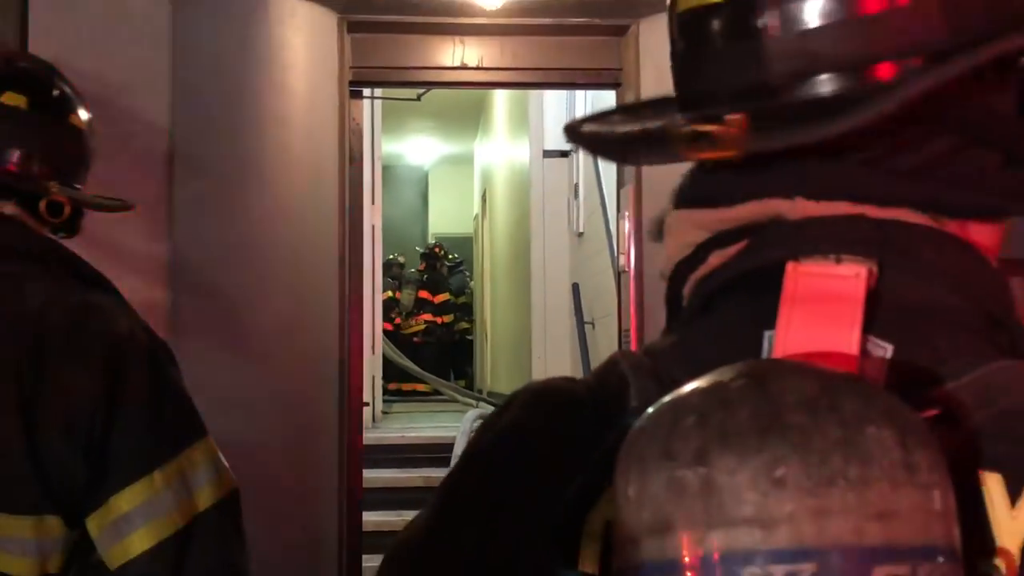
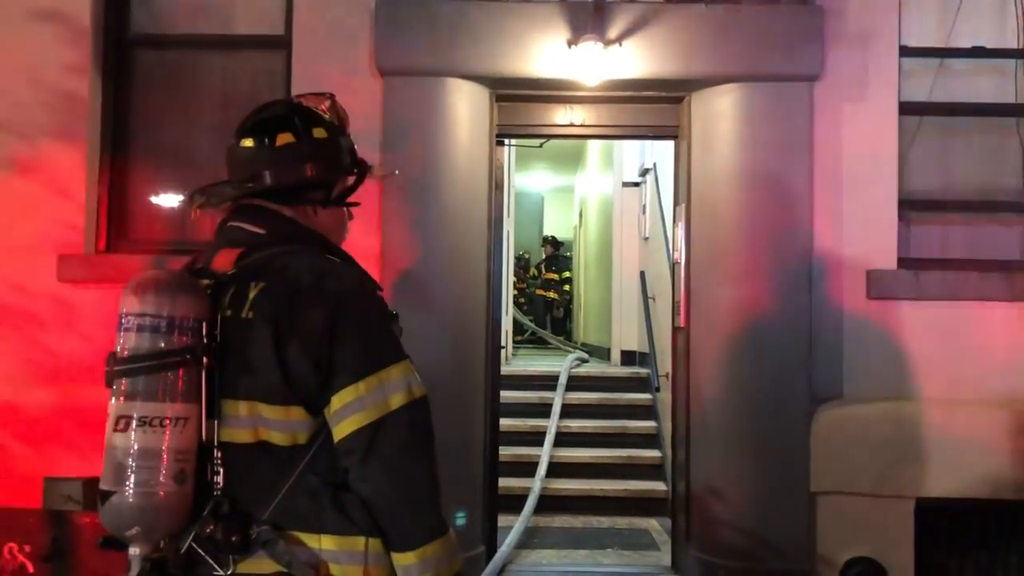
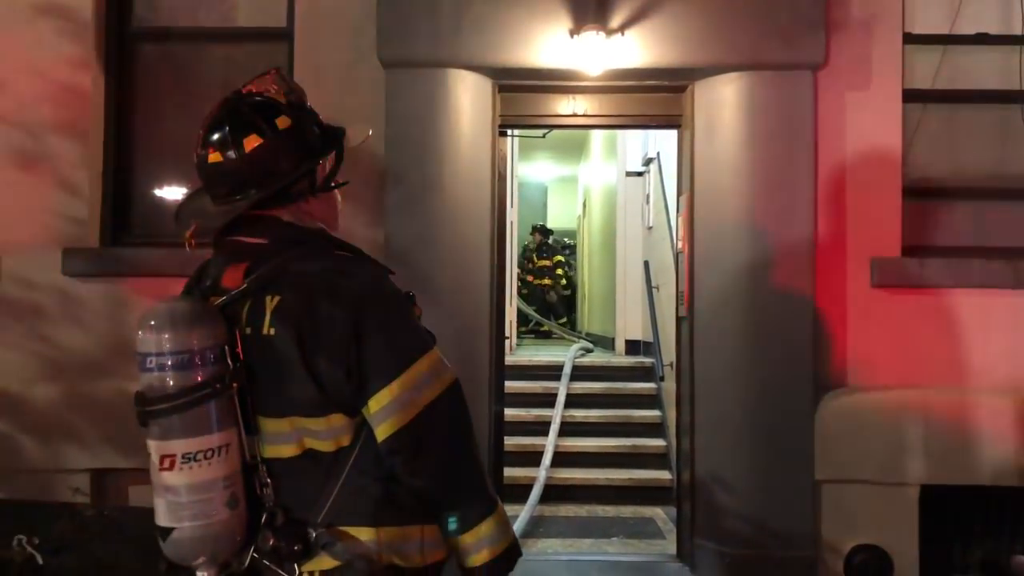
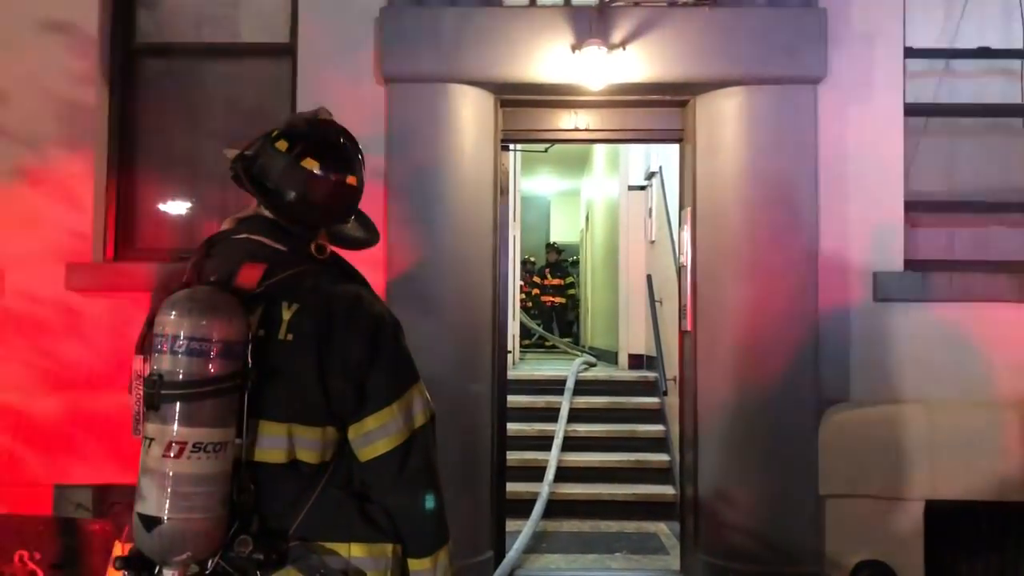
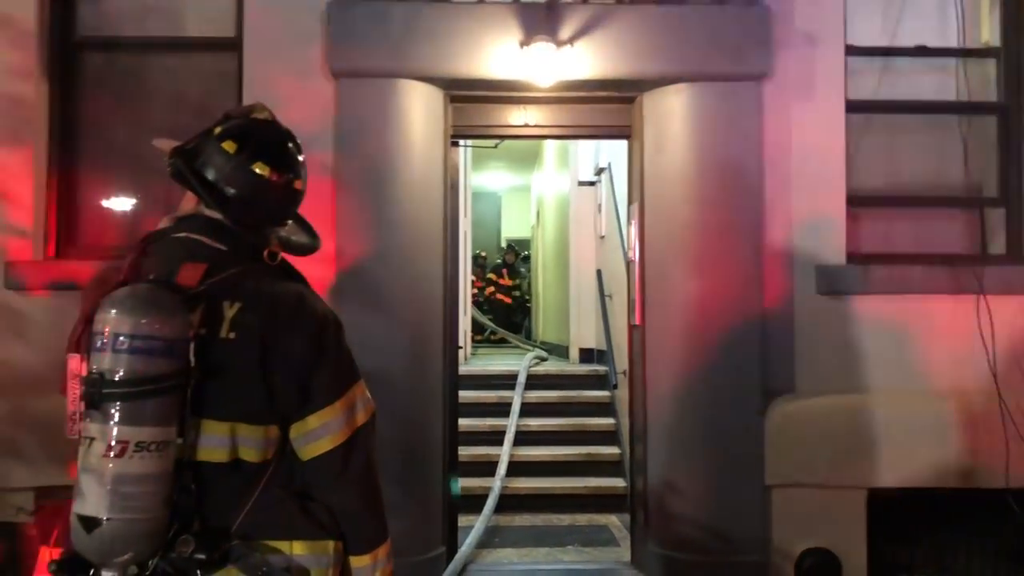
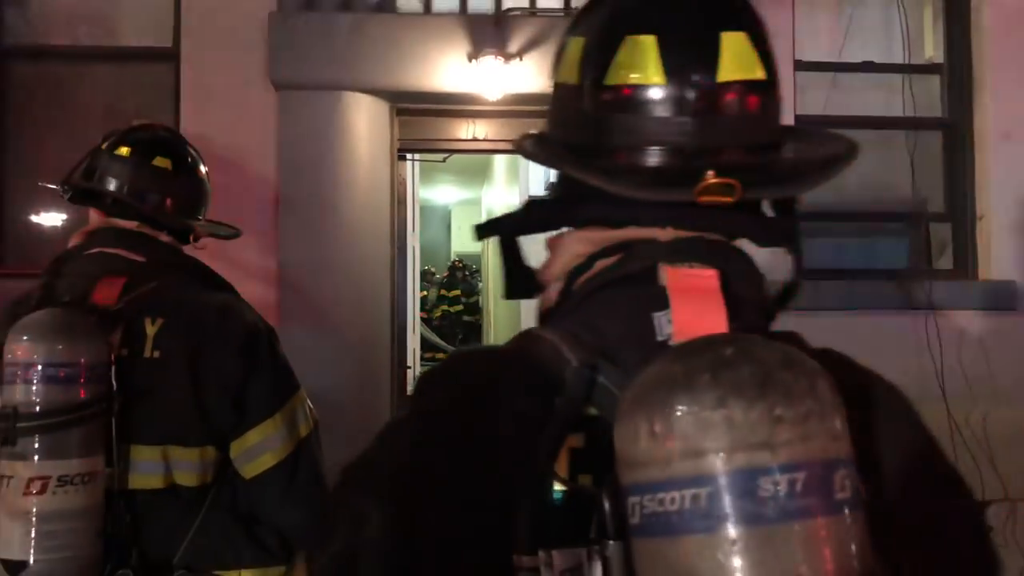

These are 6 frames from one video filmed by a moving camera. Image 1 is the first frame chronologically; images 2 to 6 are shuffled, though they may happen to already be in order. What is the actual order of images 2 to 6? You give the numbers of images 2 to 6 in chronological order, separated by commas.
6, 5, 4, 2, 3
